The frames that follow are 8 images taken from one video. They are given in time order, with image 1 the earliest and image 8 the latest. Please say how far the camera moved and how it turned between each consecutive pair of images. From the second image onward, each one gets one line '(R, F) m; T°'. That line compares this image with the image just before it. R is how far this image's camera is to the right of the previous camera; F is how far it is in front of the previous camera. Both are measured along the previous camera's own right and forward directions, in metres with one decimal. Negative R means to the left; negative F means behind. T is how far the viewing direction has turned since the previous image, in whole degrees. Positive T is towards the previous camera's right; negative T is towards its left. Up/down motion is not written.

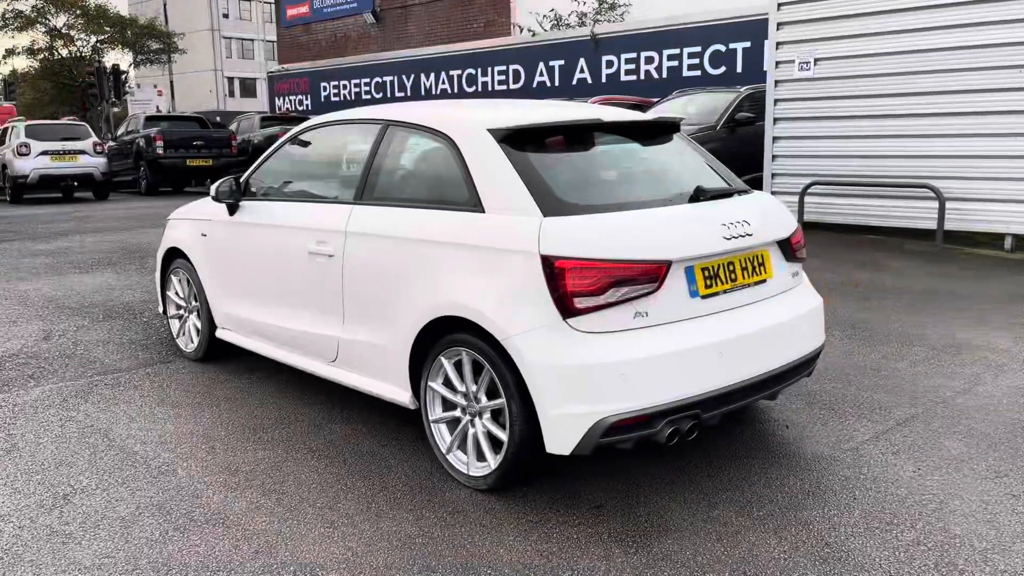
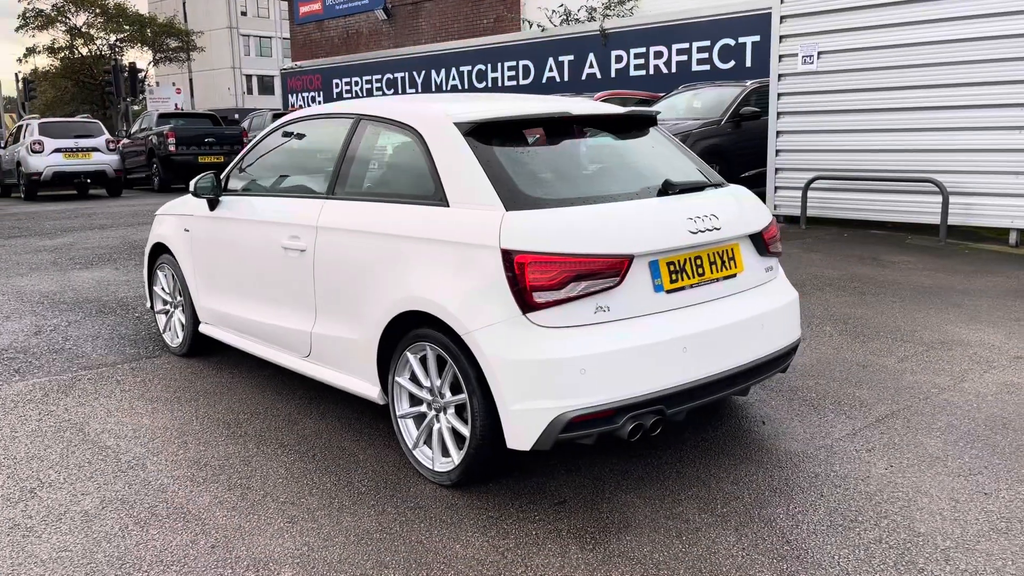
(+0.2, 0.0) m; -1°
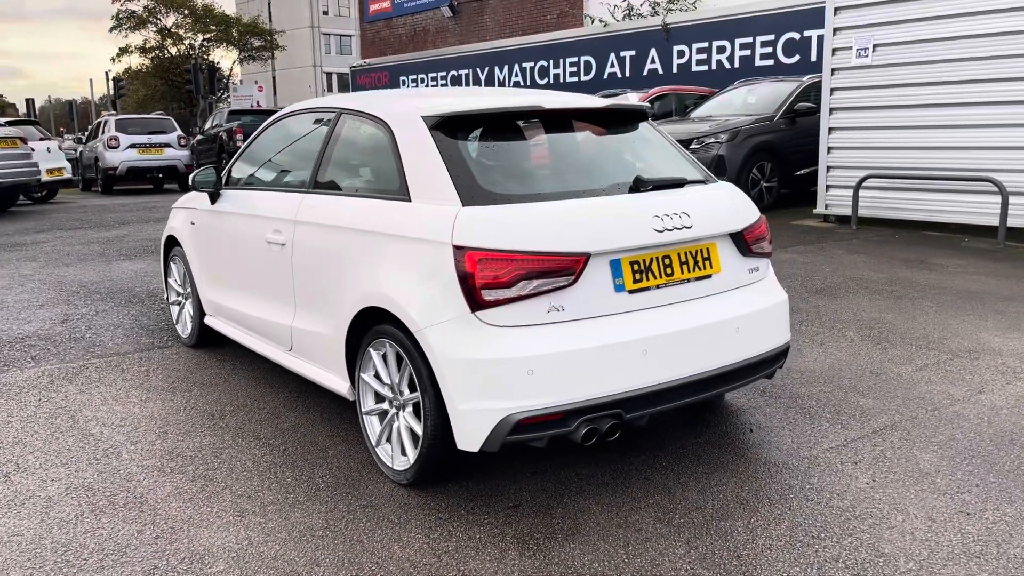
(+0.4, +0.1) m; -5°
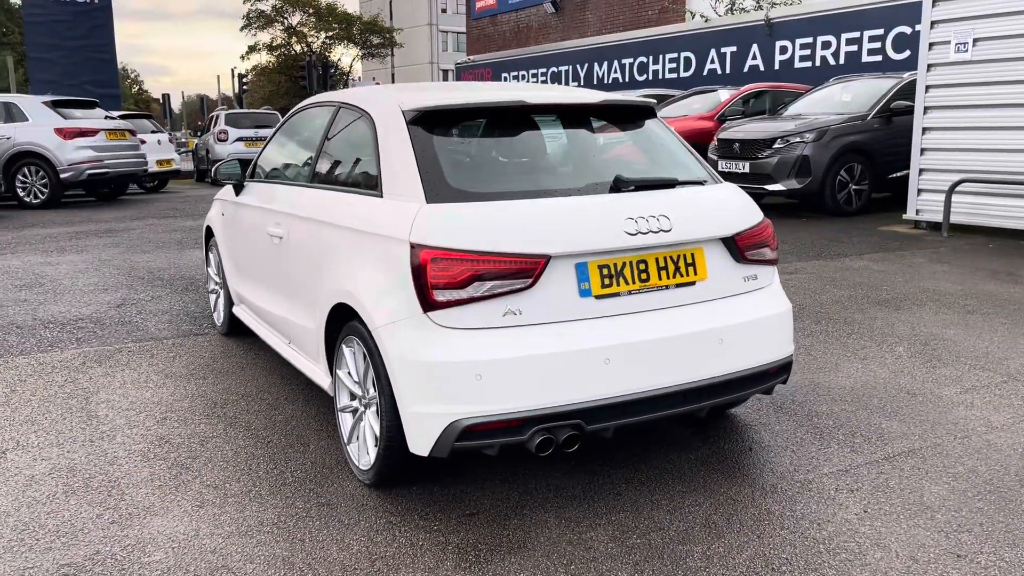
(+0.5, +0.1) m; -7°
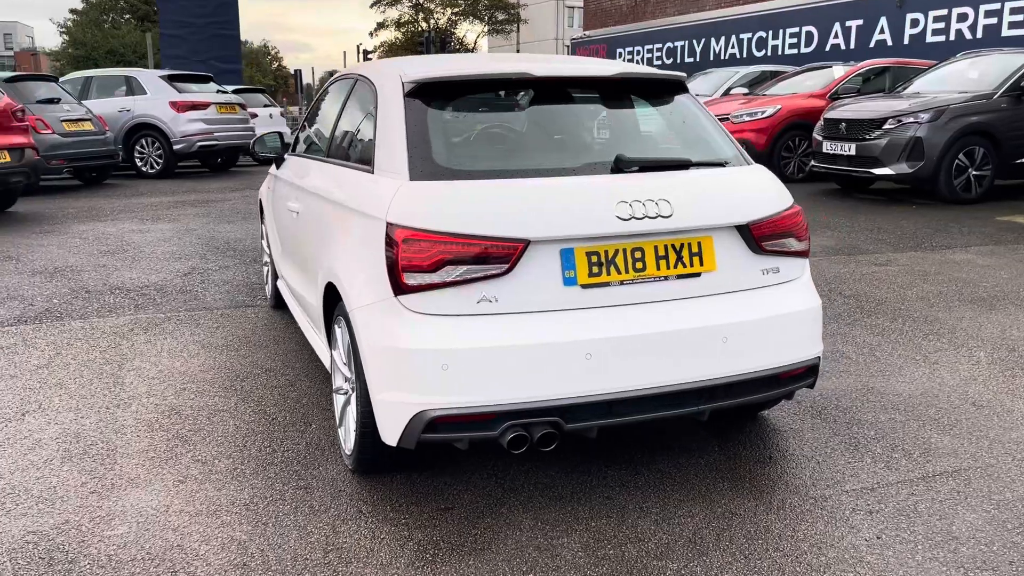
(+0.5, +0.2) m; -8°
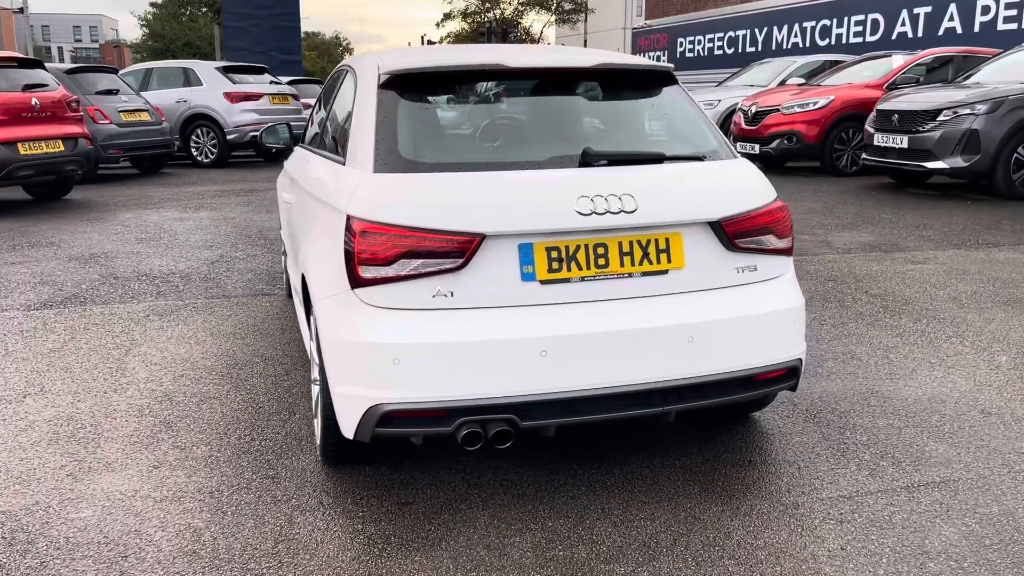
(+0.3, +0.1) m; -4°
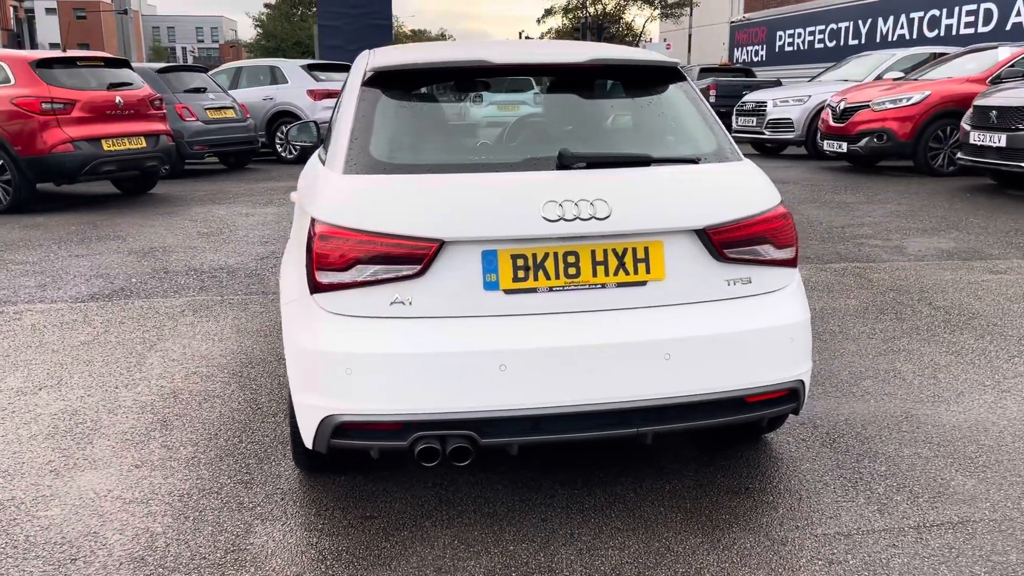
(+0.4, +0.2) m; -7°
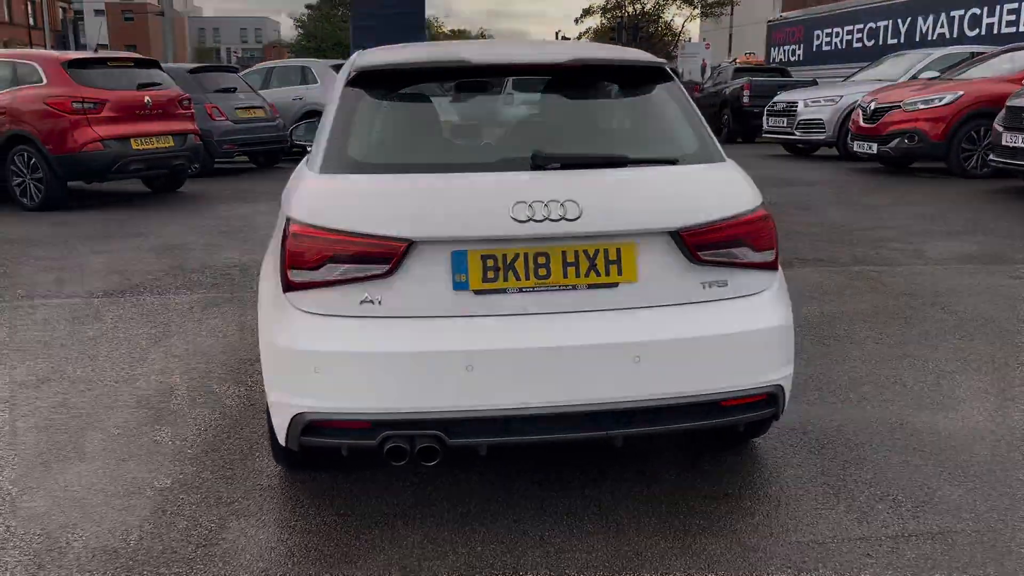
(+0.2, 0.0) m; -2°
